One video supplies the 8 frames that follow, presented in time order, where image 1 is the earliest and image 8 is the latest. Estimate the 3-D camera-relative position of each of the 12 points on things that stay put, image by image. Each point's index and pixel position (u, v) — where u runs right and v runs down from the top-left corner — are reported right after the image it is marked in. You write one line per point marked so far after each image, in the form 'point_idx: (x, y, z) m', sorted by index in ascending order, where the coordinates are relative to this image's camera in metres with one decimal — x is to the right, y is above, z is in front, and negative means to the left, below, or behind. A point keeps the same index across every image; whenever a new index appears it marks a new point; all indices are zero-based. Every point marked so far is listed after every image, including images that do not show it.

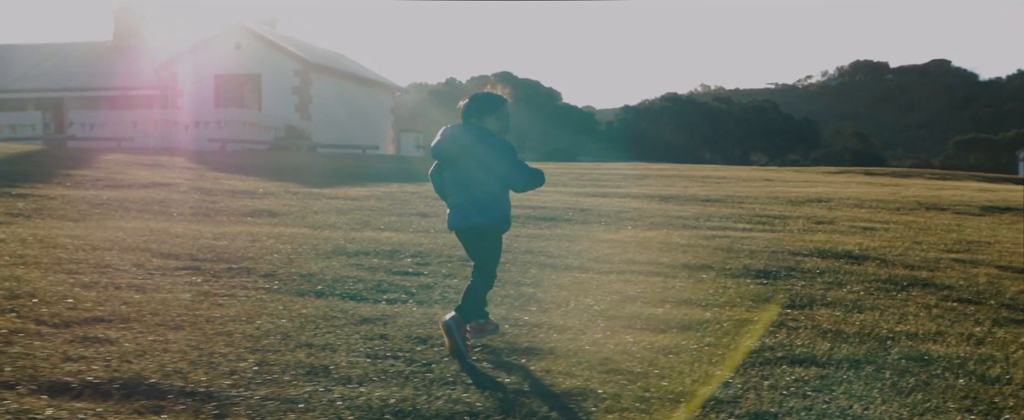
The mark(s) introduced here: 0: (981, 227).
0: (+8.4, -0.3, +14.6) m
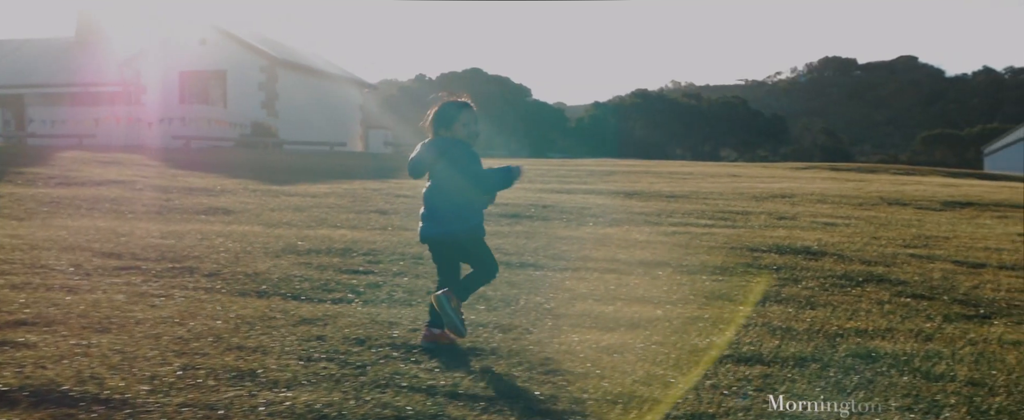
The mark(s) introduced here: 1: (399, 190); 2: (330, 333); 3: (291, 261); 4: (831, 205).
0: (+7.8, -0.2, +14.8) m
1: (-2.3, +0.4, +16.4) m
2: (-1.1, -0.7, +4.7) m
3: (-2.0, -0.5, +7.4) m
4: (+6.7, +0.1, +17.2) m
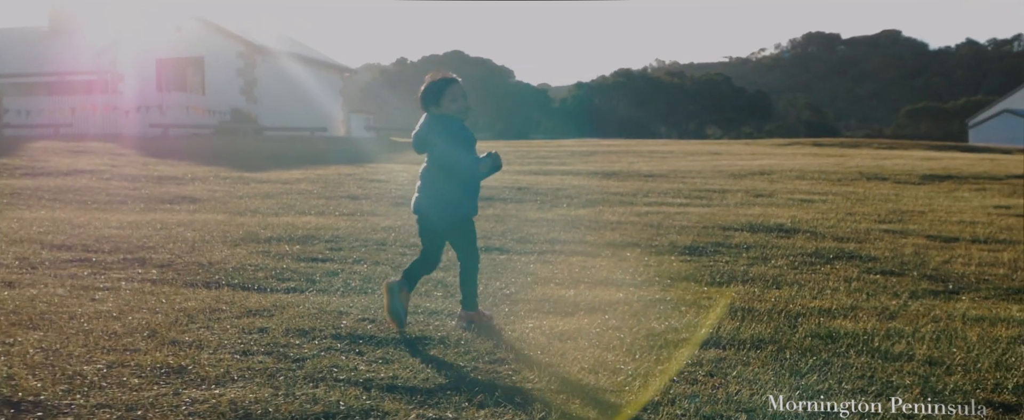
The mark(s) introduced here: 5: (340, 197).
0: (+7.3, +0.2, +14.7) m
1: (-2.8, +0.7, +16.2) m
2: (-1.3, -0.7, +4.6) m
3: (-2.3, -0.4, +7.3) m
4: (+6.3, +0.6, +17.1) m
5: (-2.7, +0.2, +12.7) m
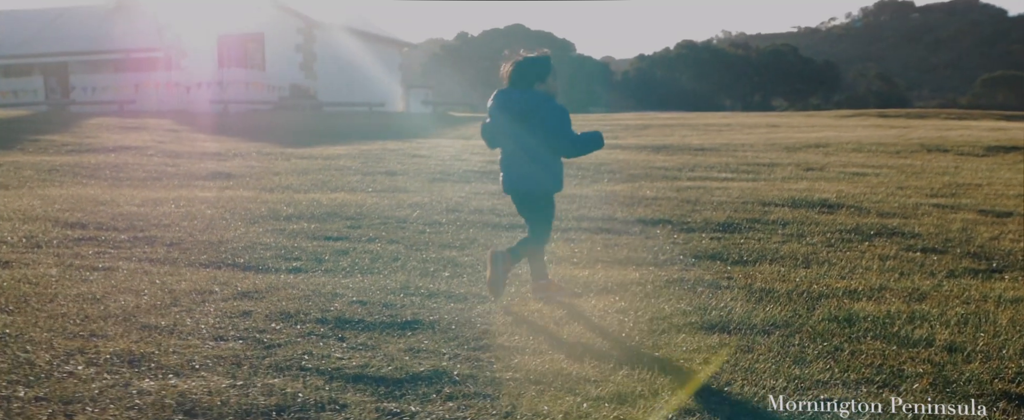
0: (+8.0, +0.7, +13.9) m
1: (-1.9, +1.2, +16.1) m
2: (-1.4, -0.5, +4.4) m
3: (-2.2, -0.2, +7.2) m
4: (+7.1, +1.1, +16.3) m
5: (-2.1, +0.6, +12.6) m
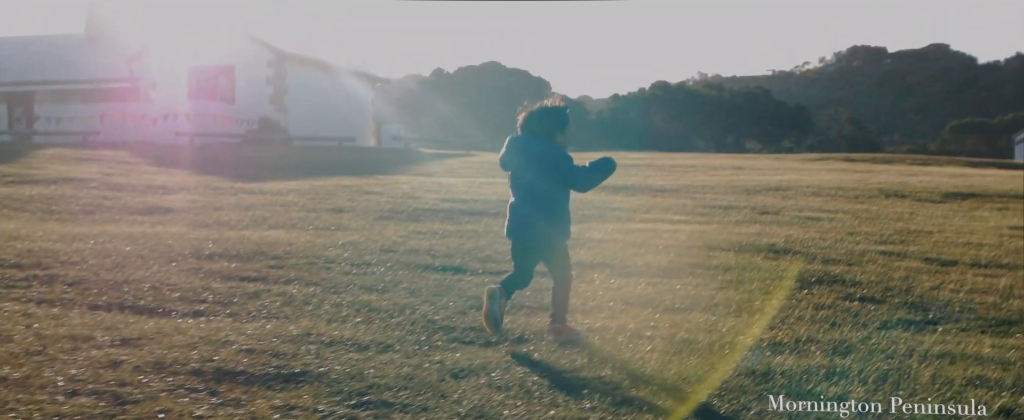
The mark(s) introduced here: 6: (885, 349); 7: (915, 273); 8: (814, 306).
0: (+7.2, -0.1, +13.9) m
1: (-2.8, +0.5, +15.9) m
2: (-1.9, -0.7, +4.1) m
3: (-2.8, -0.5, +6.9) m
4: (+6.3, +0.2, +16.3) m
5: (-2.9, 0.0, +12.3) m
6: (+2.3, -0.9, +5.1) m
7: (+4.0, -0.6, +8.0) m
8: (+2.4, -0.8, +6.5) m
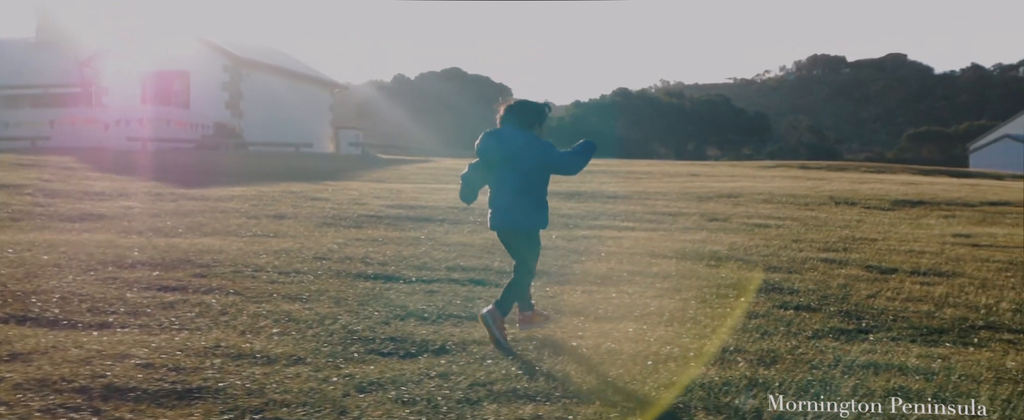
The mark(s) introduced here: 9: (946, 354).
0: (+6.4, -0.2, +14.0) m
1: (-3.7, +0.3, +15.6) m
2: (-2.4, -0.8, +3.9) m
3: (-3.3, -0.5, +6.6) m
4: (+5.3, +0.1, +16.4) m
5: (-3.6, -0.1, +12.0) m
6: (+1.8, -0.9, +5.0) m
7: (+3.4, -0.7, +8.1) m
8: (+1.9, -0.8, +6.4) m
9: (+2.8, -0.9, +5.3) m
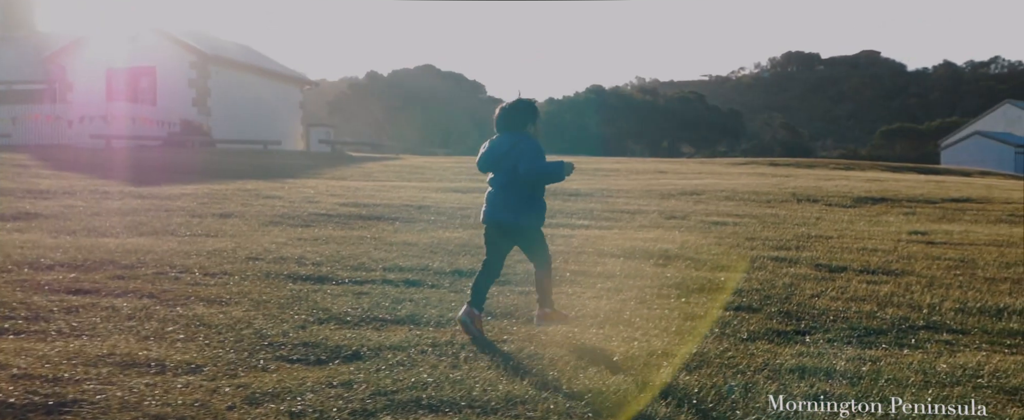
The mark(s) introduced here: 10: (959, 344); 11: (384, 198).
0: (+5.6, -0.2, +13.9) m
1: (-4.5, +0.4, +15.2) m
2: (-2.8, -0.8, +3.6) m
3: (-3.9, -0.5, +6.3) m
4: (+4.5, +0.2, +16.3) m
5: (-4.3, 0.0, +11.7) m
6: (+1.3, -0.9, +4.8) m
7: (+2.8, -0.7, +7.9) m
8: (+1.3, -0.8, +6.3) m
9: (+2.3, -0.9, +5.1) m
10: (+3.1, -0.9, +5.6) m
11: (-2.3, +0.2, +14.8) m
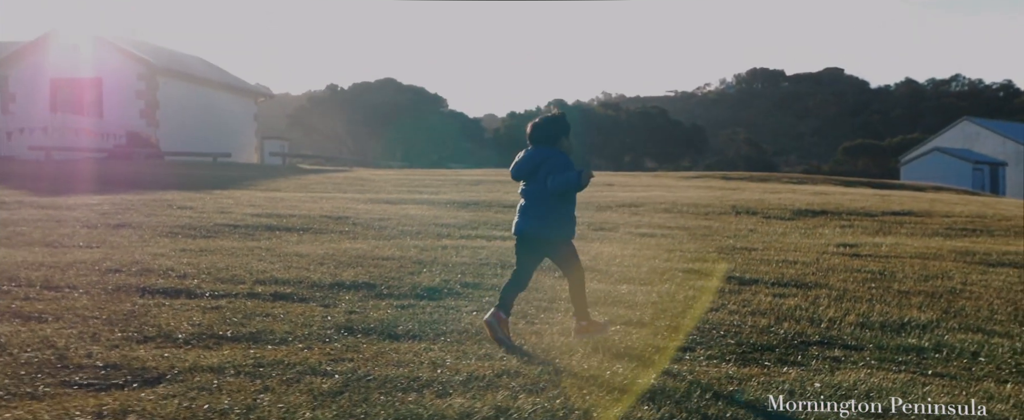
0: (+4.4, -0.4, +13.6) m
1: (-5.8, +0.2, +14.6) m
2: (-3.7, -0.8, +3.0) m
3: (-4.8, -0.6, +5.6) m
4: (+3.2, -0.1, +16.0) m
5: (-5.5, -0.2, +11.0) m
6: (+0.4, -0.9, +4.3) m
7: (+1.8, -0.8, +7.5) m
8: (+0.4, -0.9, +5.8) m
9: (+1.4, -1.0, +4.7) m
10: (+2.1, -1.0, +5.2) m
11: (-3.6, 0.0, +14.2) m
